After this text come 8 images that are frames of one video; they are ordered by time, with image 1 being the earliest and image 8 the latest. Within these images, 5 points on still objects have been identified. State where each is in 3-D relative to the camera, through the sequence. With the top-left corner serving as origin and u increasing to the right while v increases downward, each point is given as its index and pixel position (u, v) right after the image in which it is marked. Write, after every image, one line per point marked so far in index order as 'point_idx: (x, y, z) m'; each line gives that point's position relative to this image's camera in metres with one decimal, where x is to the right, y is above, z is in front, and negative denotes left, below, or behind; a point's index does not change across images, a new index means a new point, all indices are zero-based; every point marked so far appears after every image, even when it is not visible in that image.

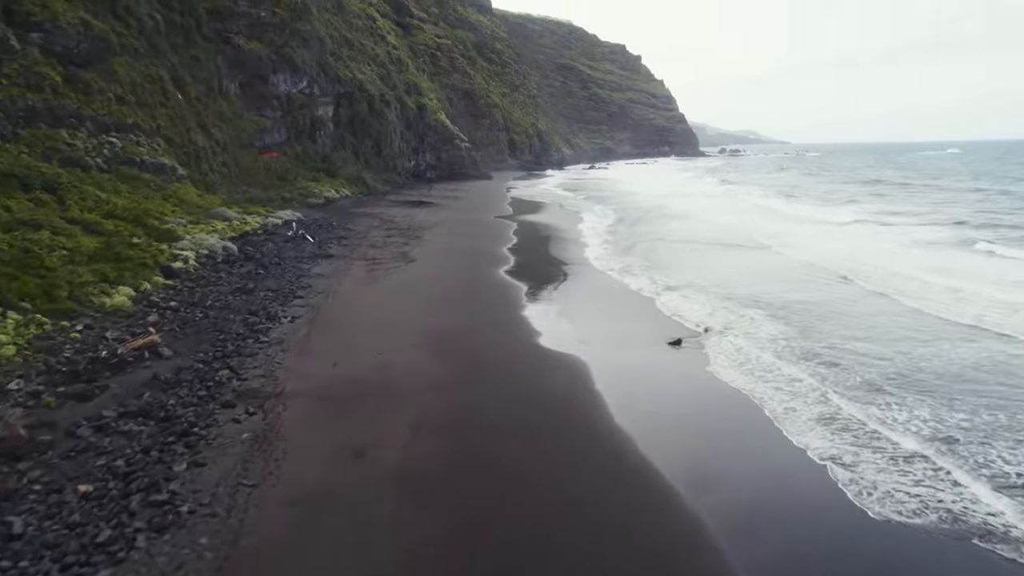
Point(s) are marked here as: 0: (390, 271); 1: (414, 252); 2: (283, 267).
0: (-2.1, +0.3, +17.4) m
1: (-2.0, +0.7, +19.8) m
2: (-3.6, +0.3, +15.6) m
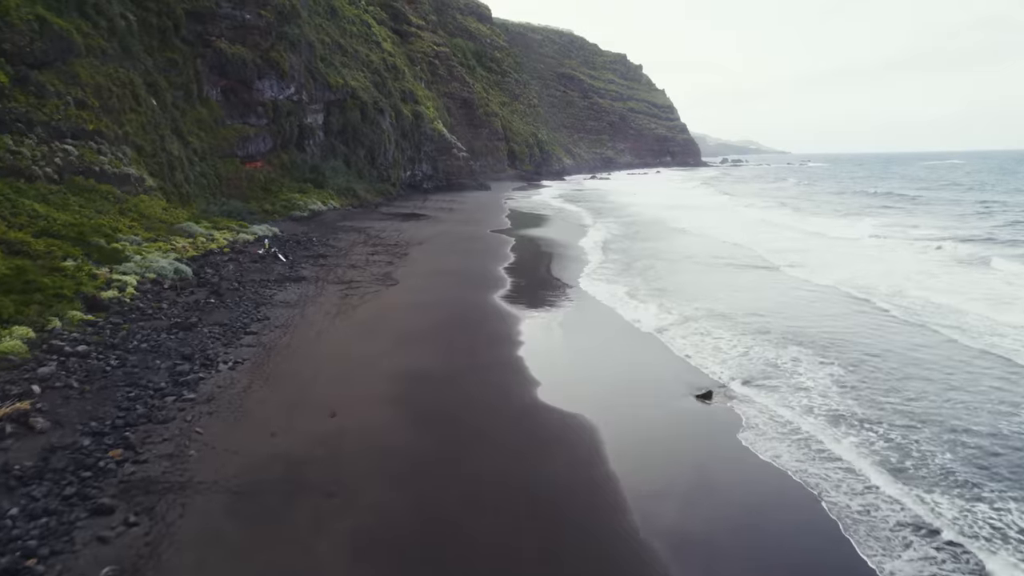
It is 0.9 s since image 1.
0: (-2.2, -0.1, +15.3) m
1: (-2.1, +0.2, +17.8) m
2: (-3.7, -0.1, +13.5) m
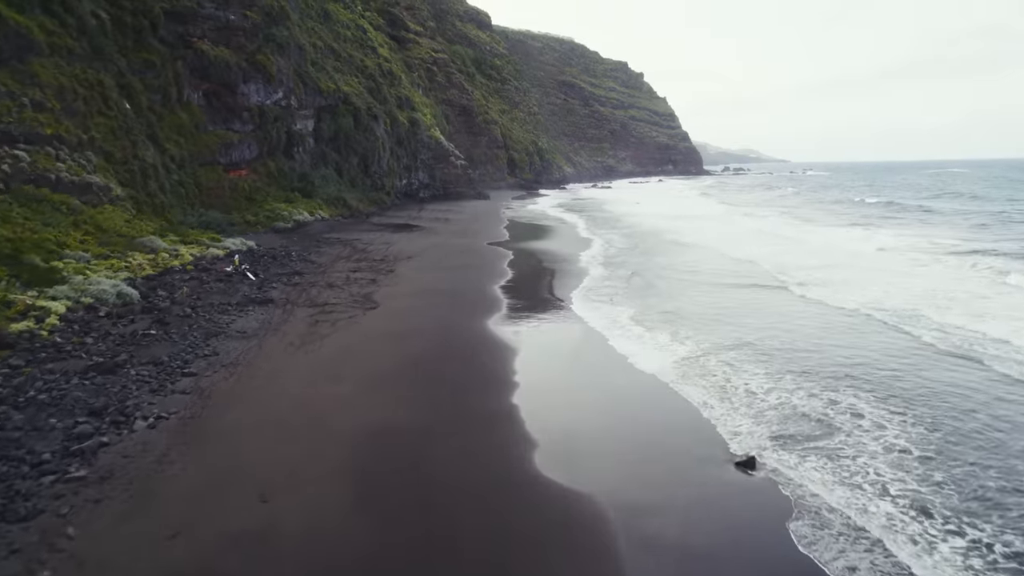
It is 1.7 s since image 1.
0: (-2.2, -0.4, +13.5) m
1: (-2.2, -0.1, +15.9) m
2: (-3.8, -0.4, +11.6) m
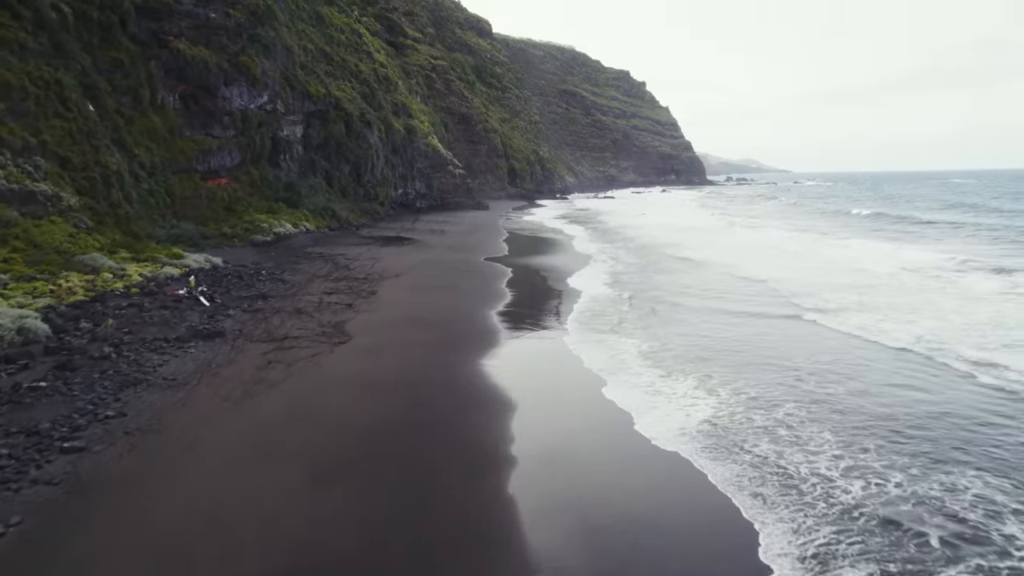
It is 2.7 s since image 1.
0: (-2.3, -0.8, +11.1) m
1: (-2.2, -0.5, +13.5) m
2: (-3.8, -0.8, +9.2) m
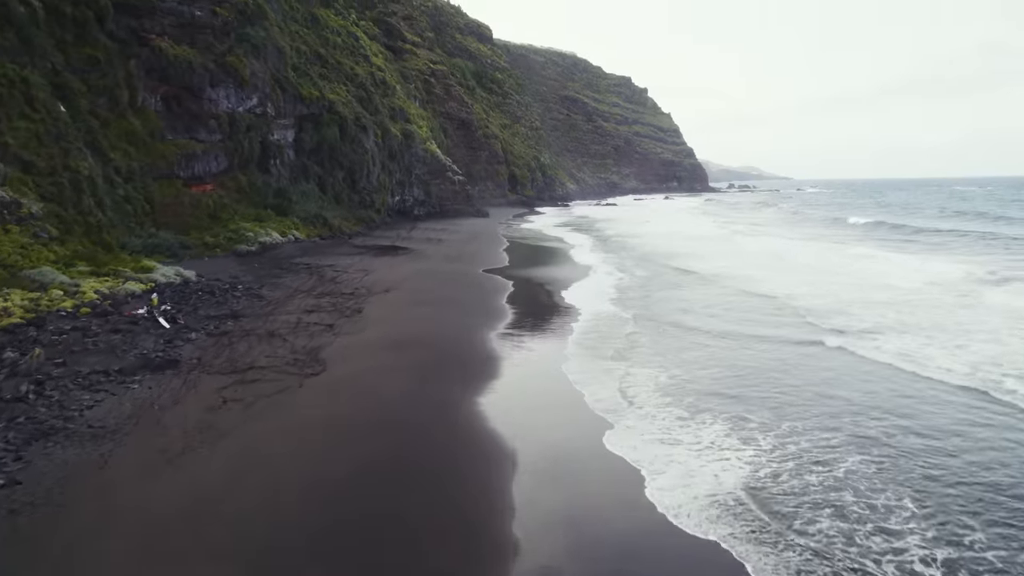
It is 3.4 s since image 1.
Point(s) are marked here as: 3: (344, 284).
0: (-2.3, -1.0, +9.4) m
1: (-2.2, -0.8, +11.8) m
2: (-3.8, -1.0, +7.6) m
3: (-3.3, +0.1, +19.5) m
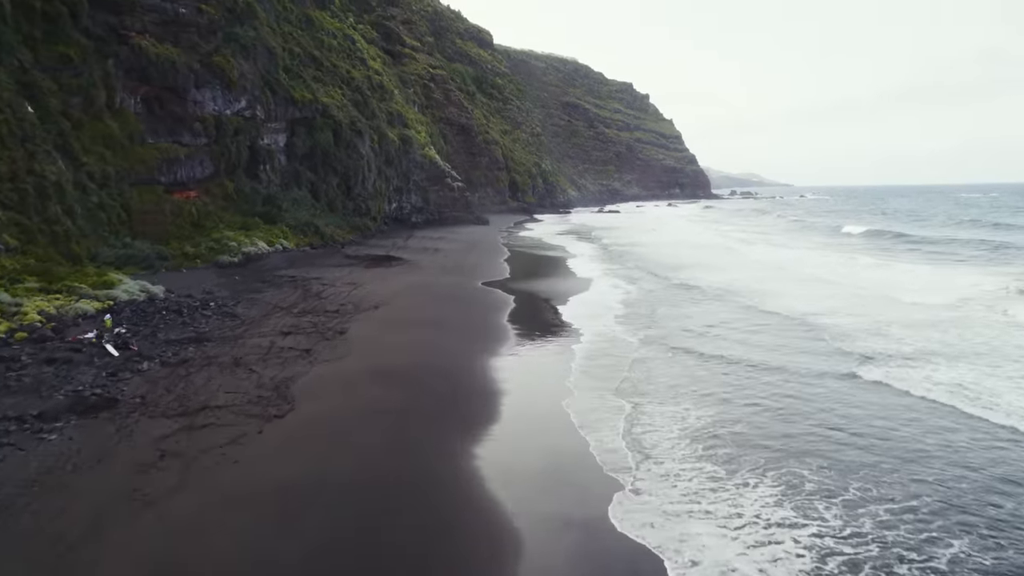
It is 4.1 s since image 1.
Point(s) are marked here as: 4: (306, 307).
0: (-2.2, -1.2, +7.7) m
1: (-2.2, -1.0, +10.1) m
2: (-3.8, -1.2, +5.9) m
3: (-3.3, -0.2, +17.8) m
4: (-3.4, -0.3, +16.3) m
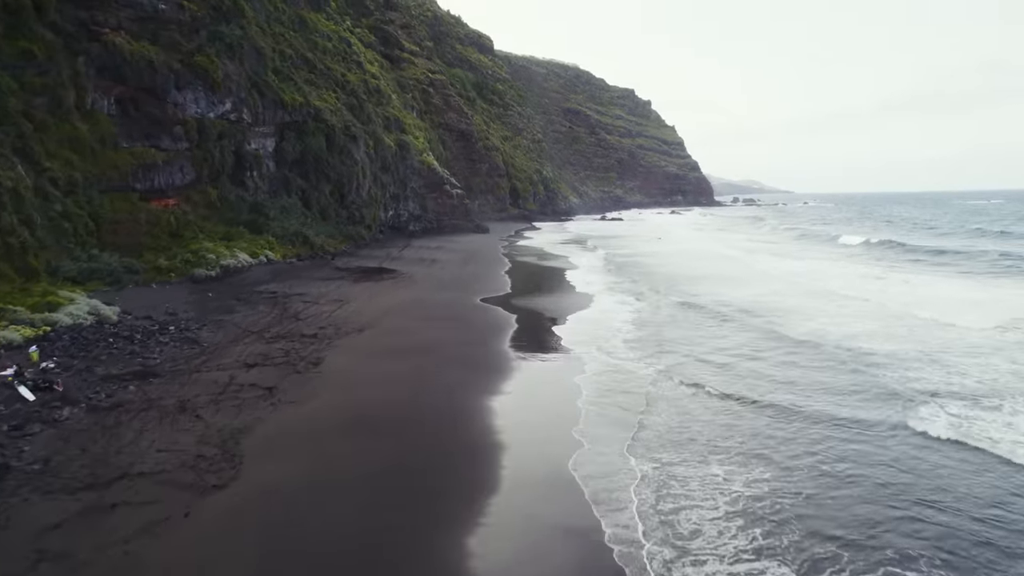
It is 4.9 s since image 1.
0: (-2.2, -1.5, +5.8) m
1: (-2.1, -1.2, +8.2) m
2: (-3.7, -1.4, +4.0) m
3: (-3.3, -0.5, +15.9) m
4: (-3.4, -0.6, +14.4) m
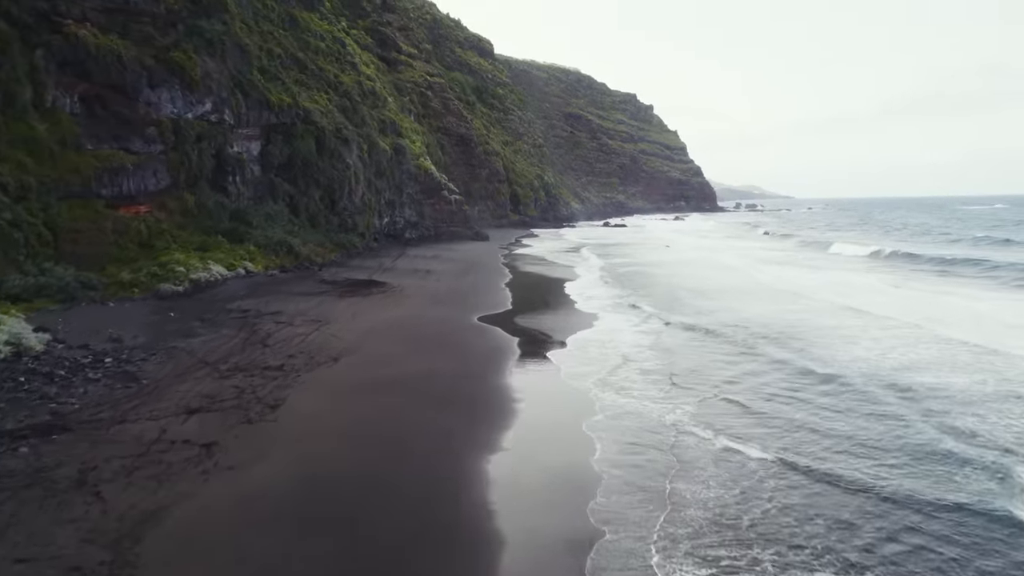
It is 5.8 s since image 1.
0: (-2.2, -1.7, +3.6) m
1: (-2.1, -1.5, +6.0) m
2: (-3.7, -1.6, +1.8) m
3: (-3.2, -0.8, +13.7) m
4: (-3.3, -0.9, +12.2) m
